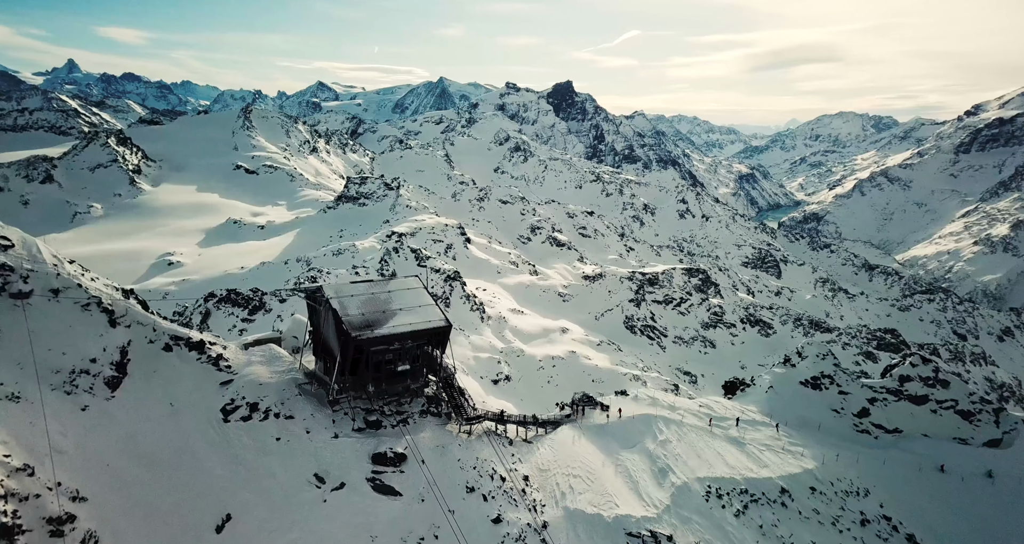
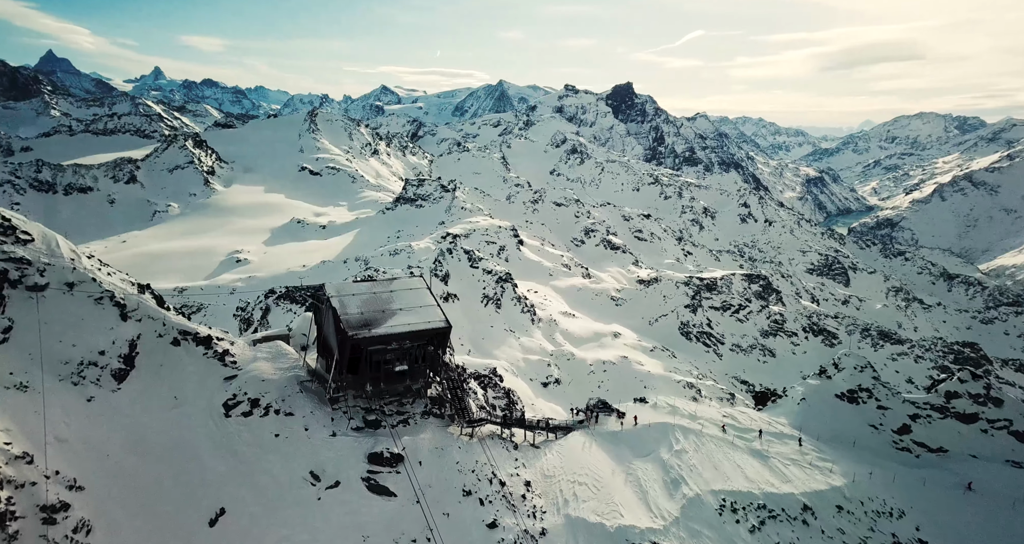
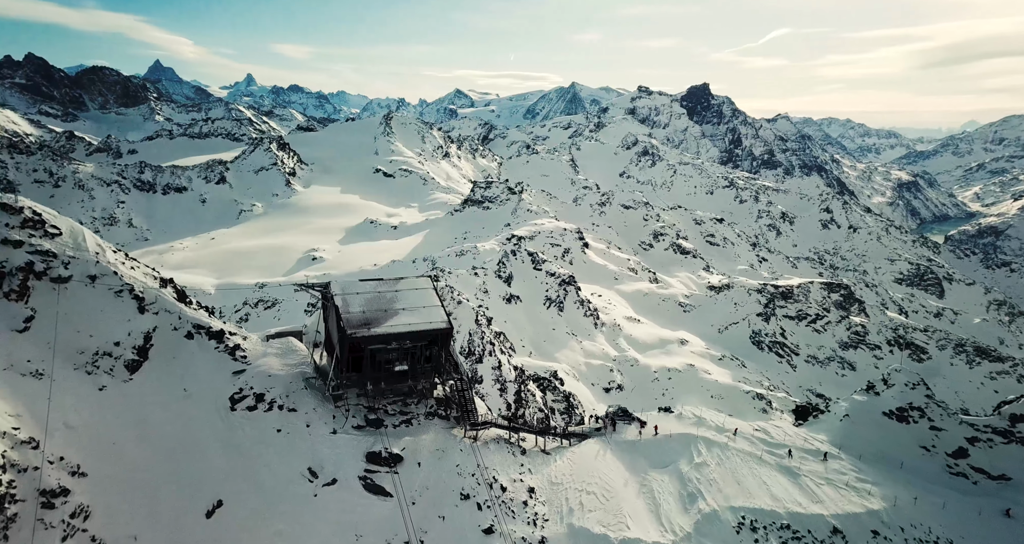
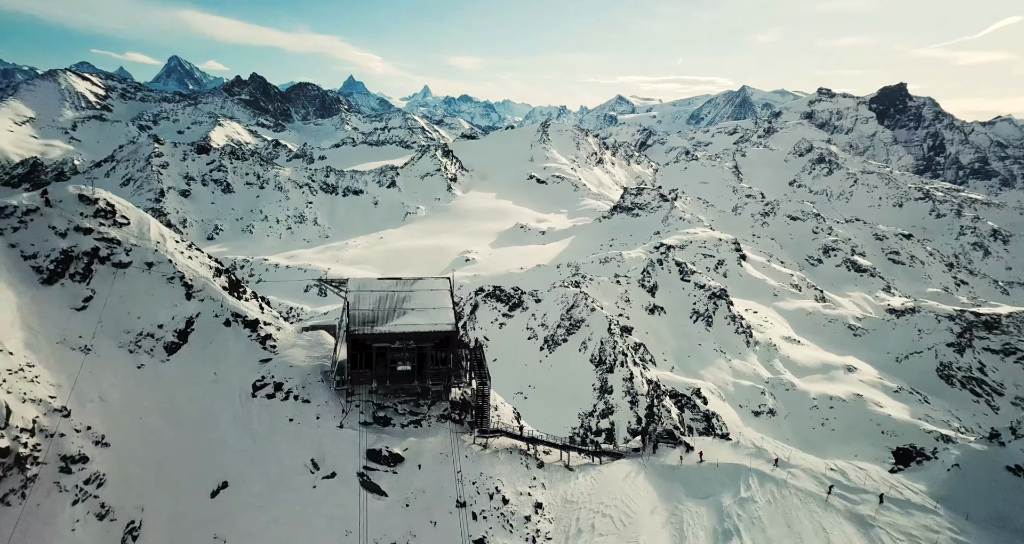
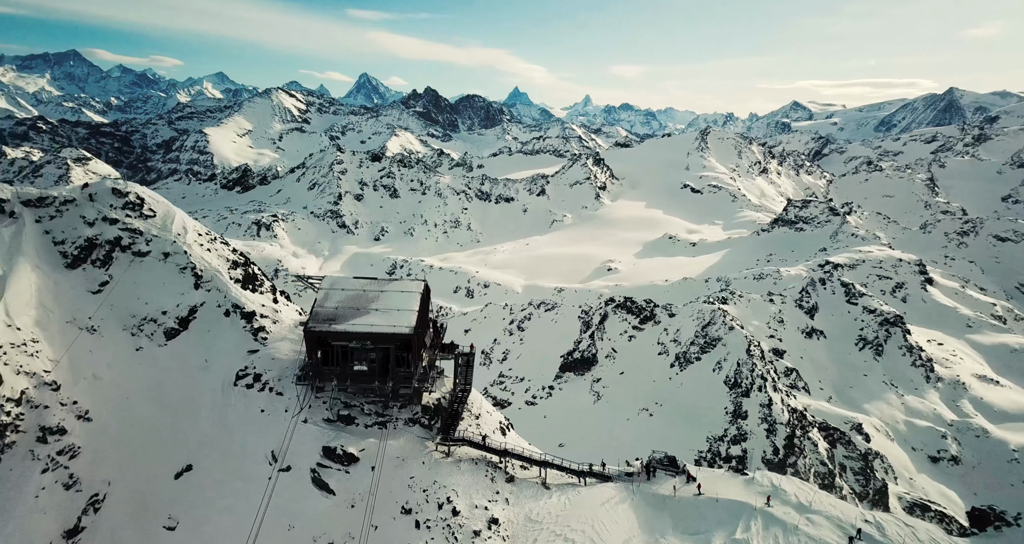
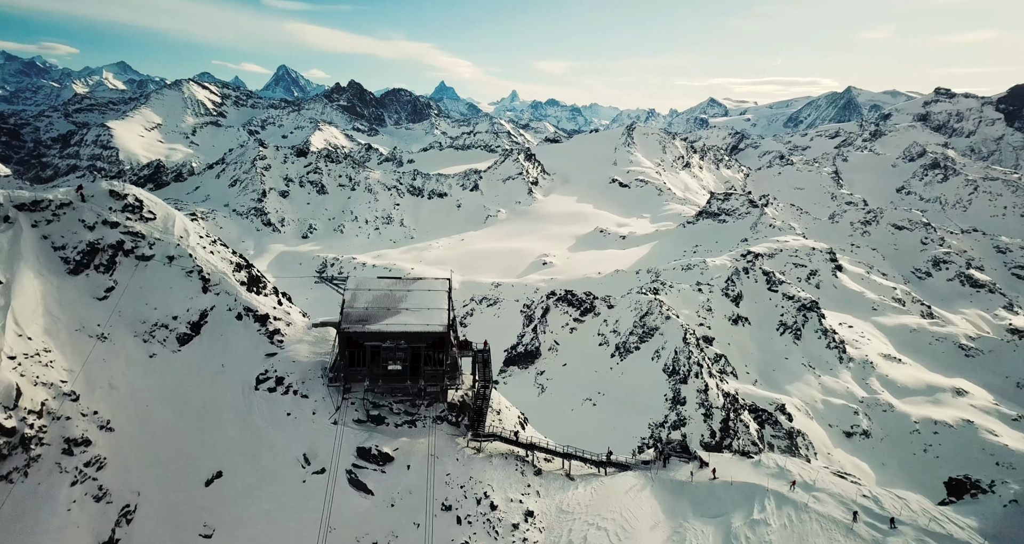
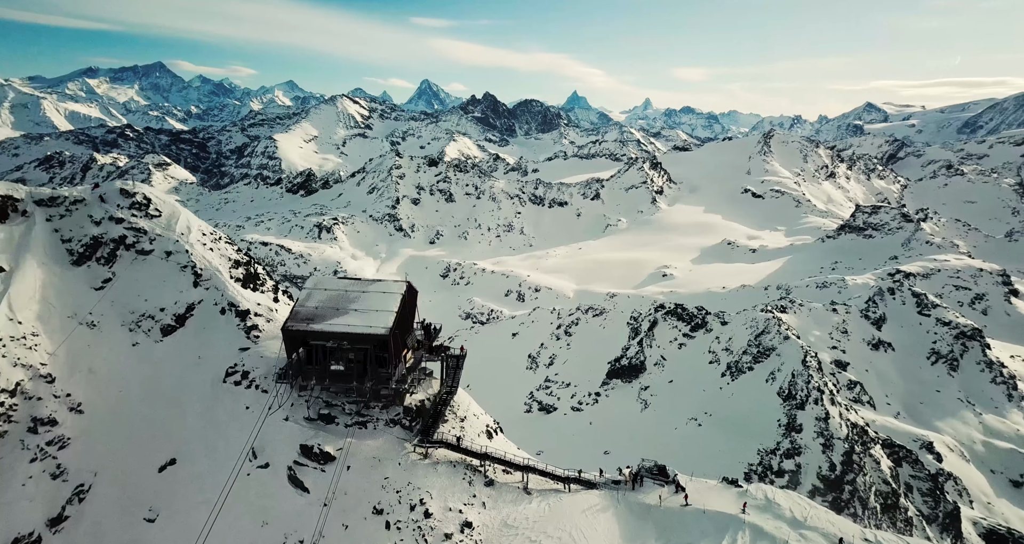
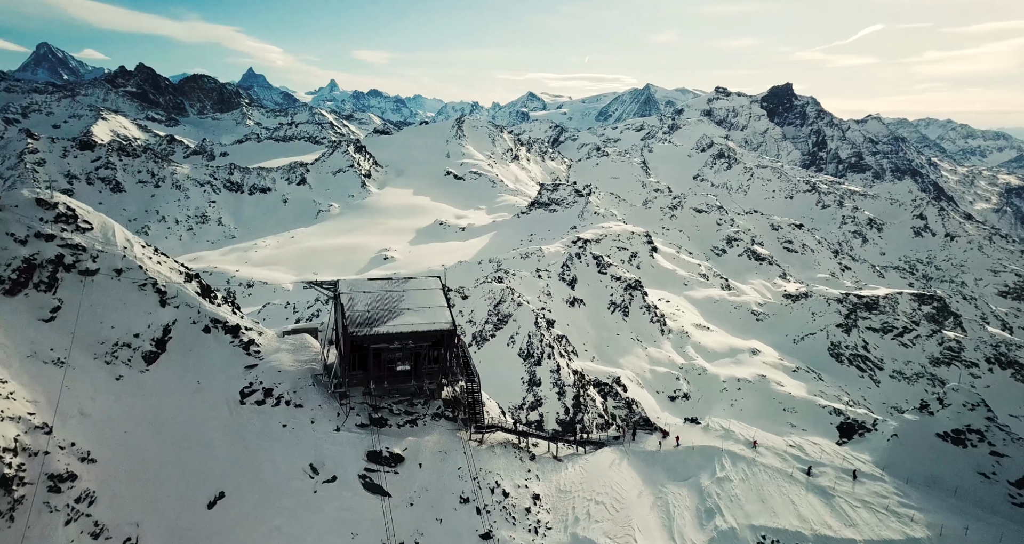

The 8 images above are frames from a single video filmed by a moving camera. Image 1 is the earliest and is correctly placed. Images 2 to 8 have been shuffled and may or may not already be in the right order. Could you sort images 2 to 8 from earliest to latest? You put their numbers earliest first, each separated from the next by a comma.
2, 3, 8, 4, 6, 5, 7
